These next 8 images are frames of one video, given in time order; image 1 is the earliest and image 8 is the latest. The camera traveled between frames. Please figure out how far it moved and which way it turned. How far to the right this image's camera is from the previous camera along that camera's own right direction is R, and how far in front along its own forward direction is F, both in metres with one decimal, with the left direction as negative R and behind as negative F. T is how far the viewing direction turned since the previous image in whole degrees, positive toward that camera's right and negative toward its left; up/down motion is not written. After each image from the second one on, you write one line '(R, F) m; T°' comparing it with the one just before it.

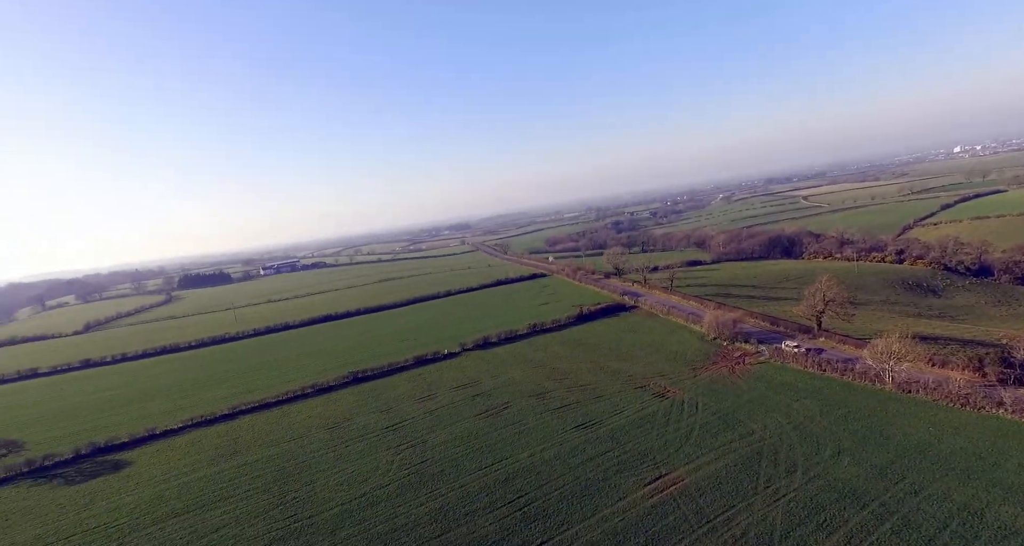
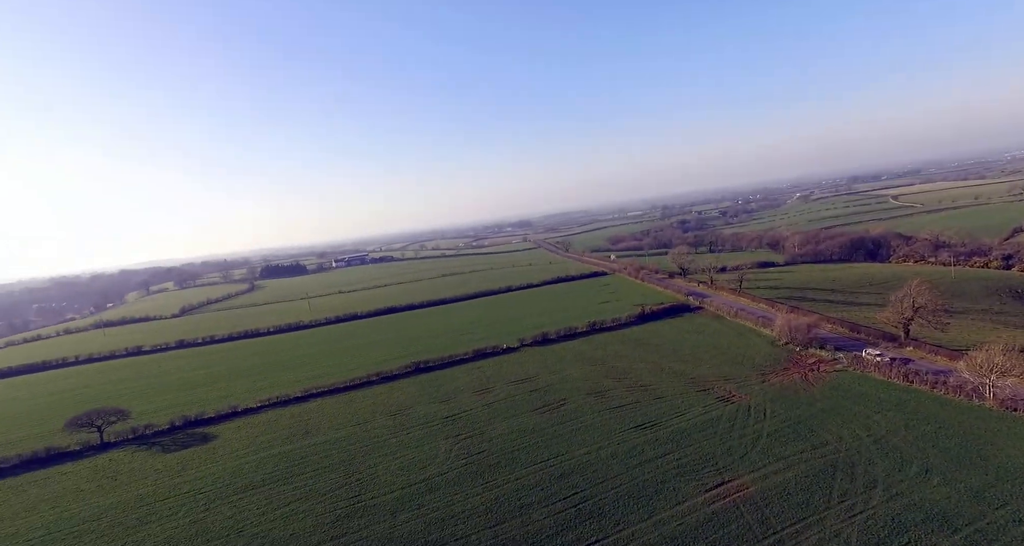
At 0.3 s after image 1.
(+0.3, +0.5) m; -7°
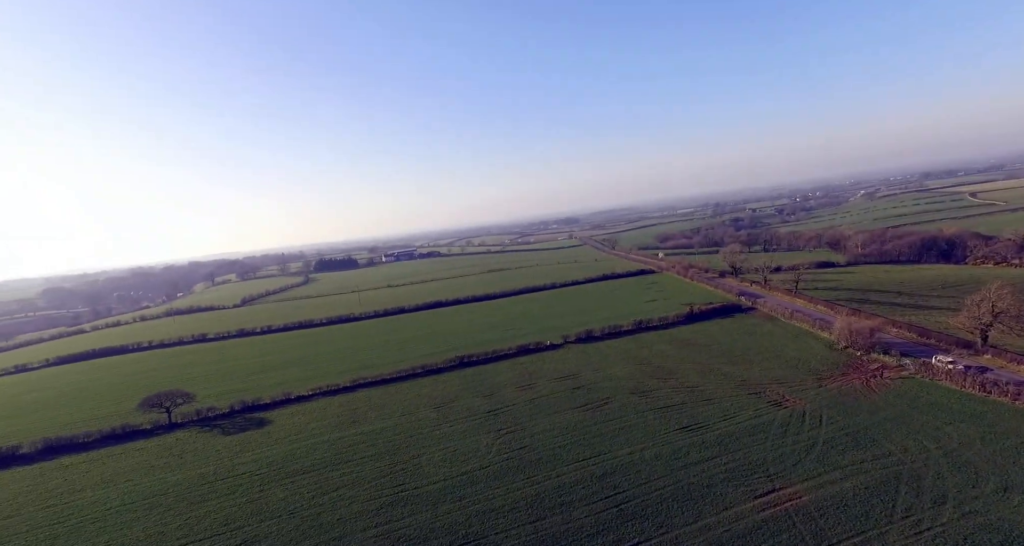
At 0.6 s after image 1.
(0.0, +0.1) m; -5°
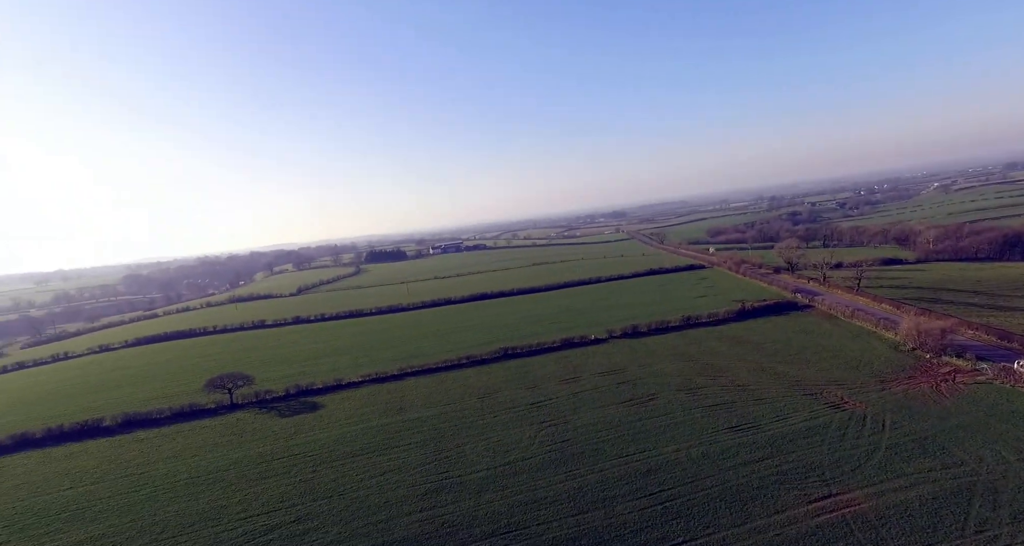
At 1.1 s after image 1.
(0.0, +0.1) m; -5°
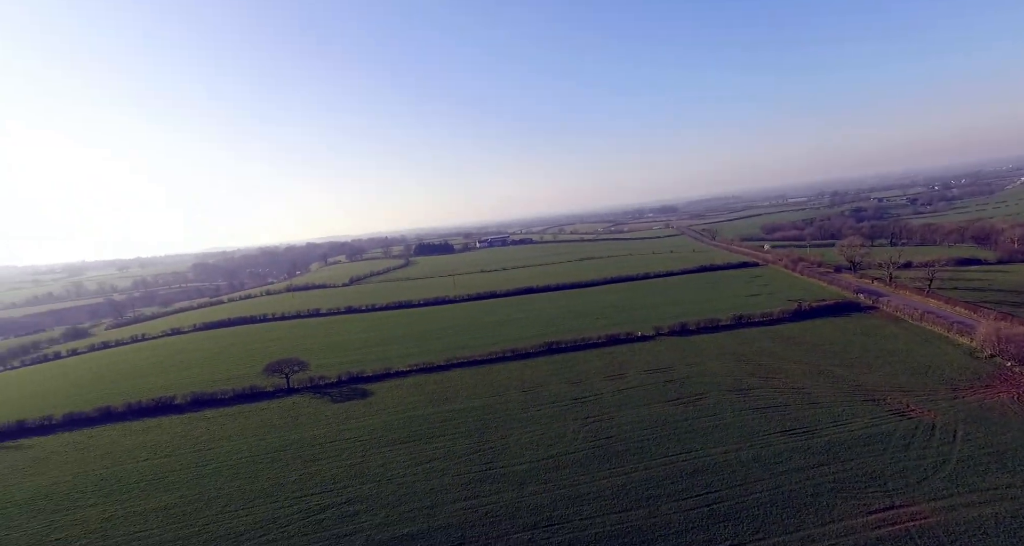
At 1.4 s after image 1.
(0.0, 0.0) m; -5°
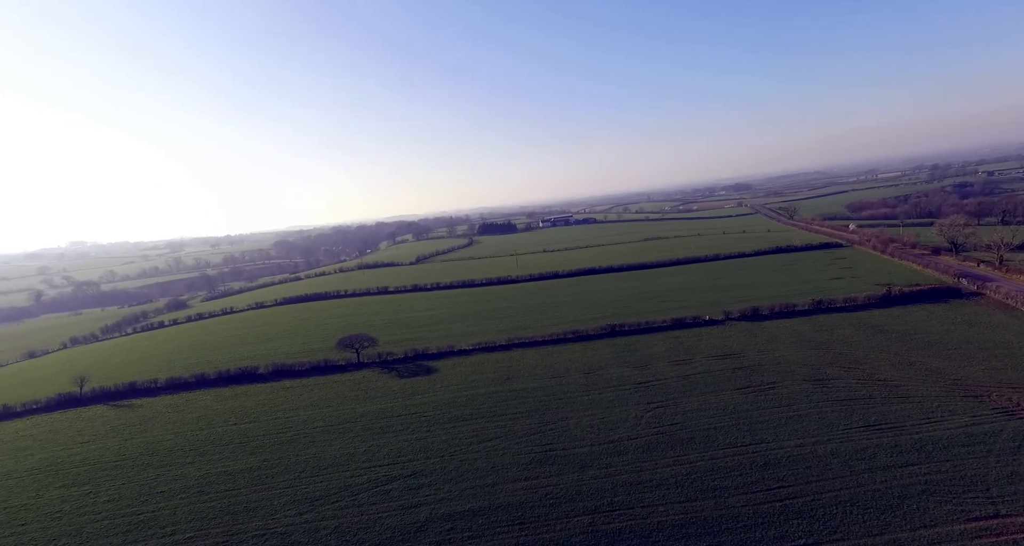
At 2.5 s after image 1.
(0.0, +0.1) m; -7°
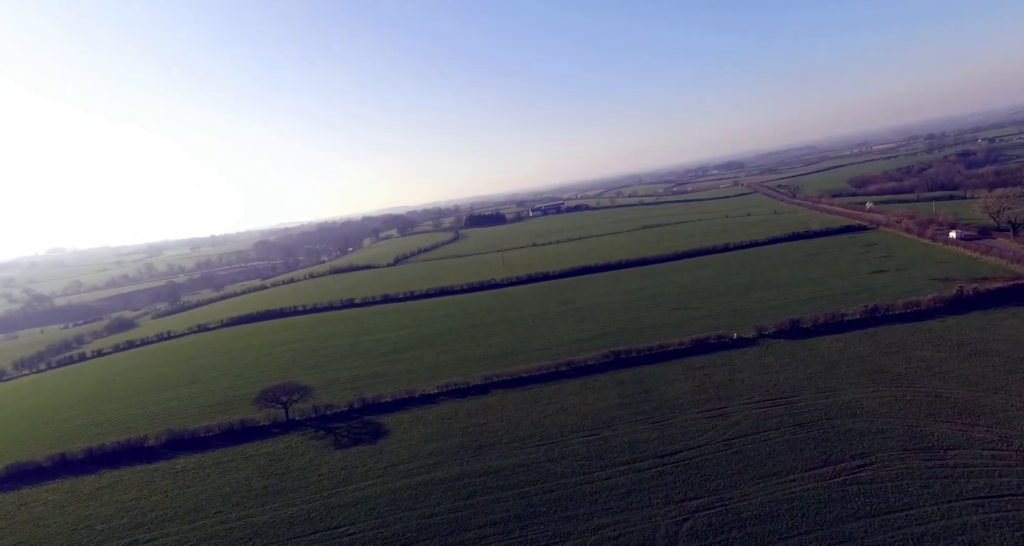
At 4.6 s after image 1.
(+1.0, +7.6) m; +1°
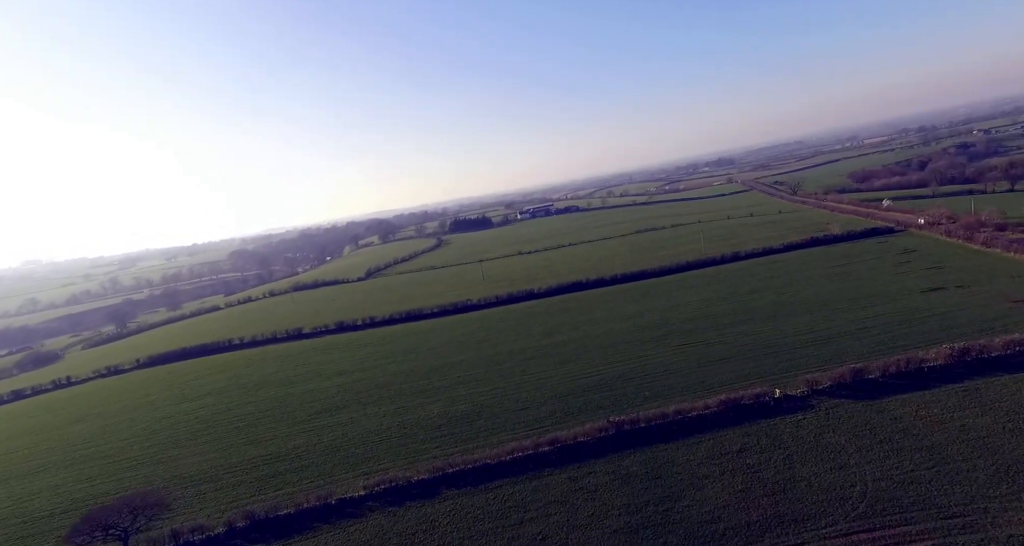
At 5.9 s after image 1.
(+1.2, +7.9) m; +1°
